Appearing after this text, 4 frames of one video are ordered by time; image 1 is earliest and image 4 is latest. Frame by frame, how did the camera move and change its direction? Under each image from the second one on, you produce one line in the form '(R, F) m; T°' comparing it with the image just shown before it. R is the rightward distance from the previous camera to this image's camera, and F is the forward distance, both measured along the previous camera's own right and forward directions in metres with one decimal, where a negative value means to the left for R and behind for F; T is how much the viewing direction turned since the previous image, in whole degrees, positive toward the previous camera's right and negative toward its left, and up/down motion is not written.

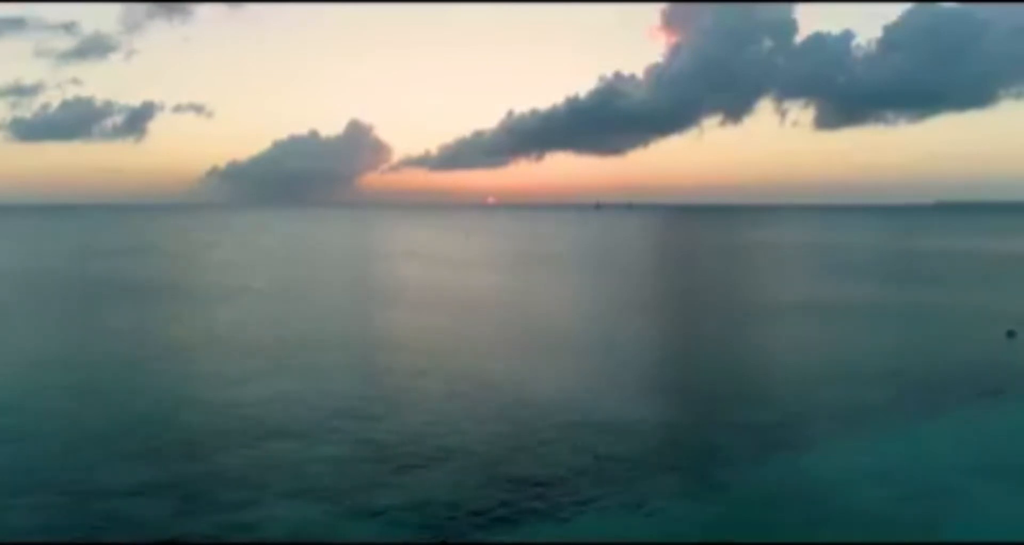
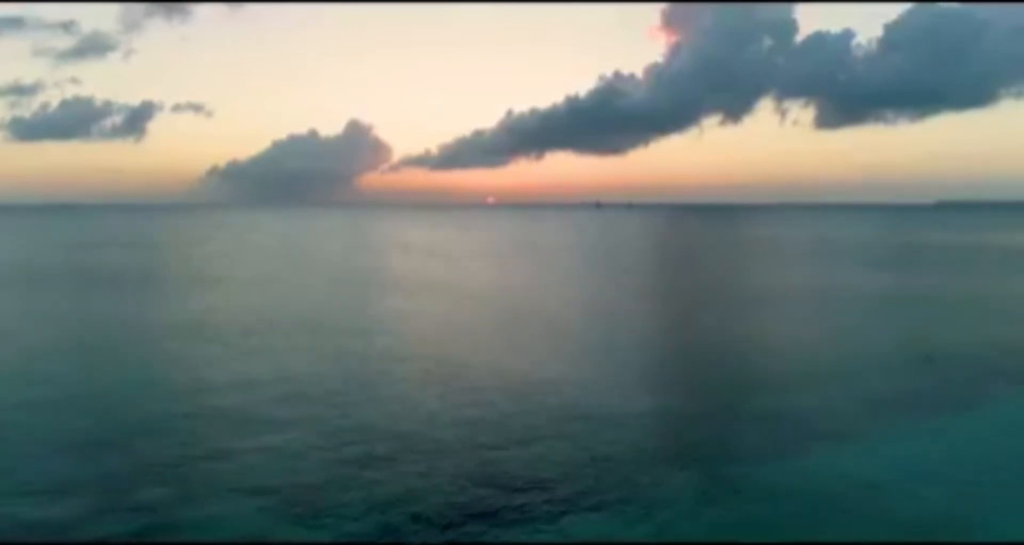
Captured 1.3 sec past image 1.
(-1.1, +1.1) m; 0°
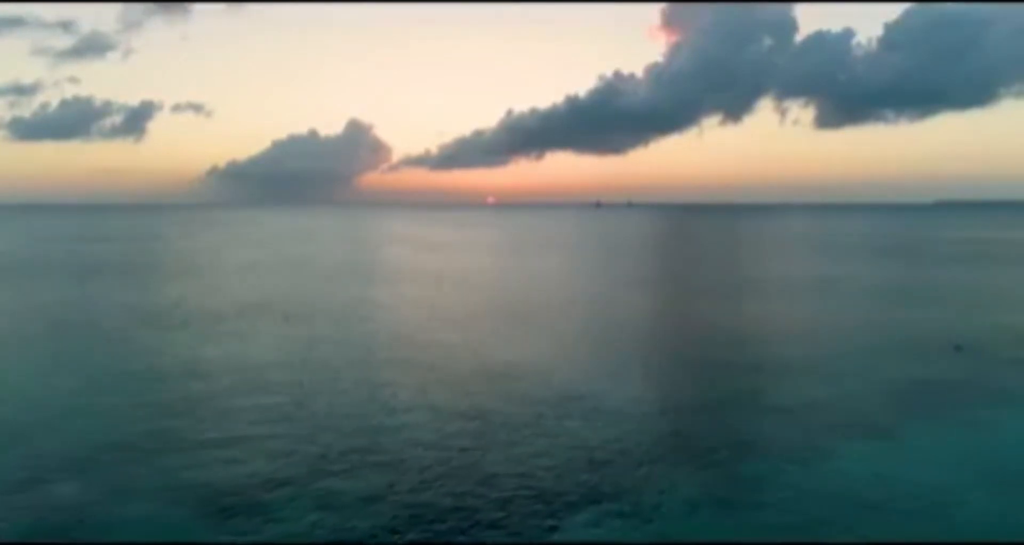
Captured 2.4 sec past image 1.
(+0.6, +1.6) m; 0°
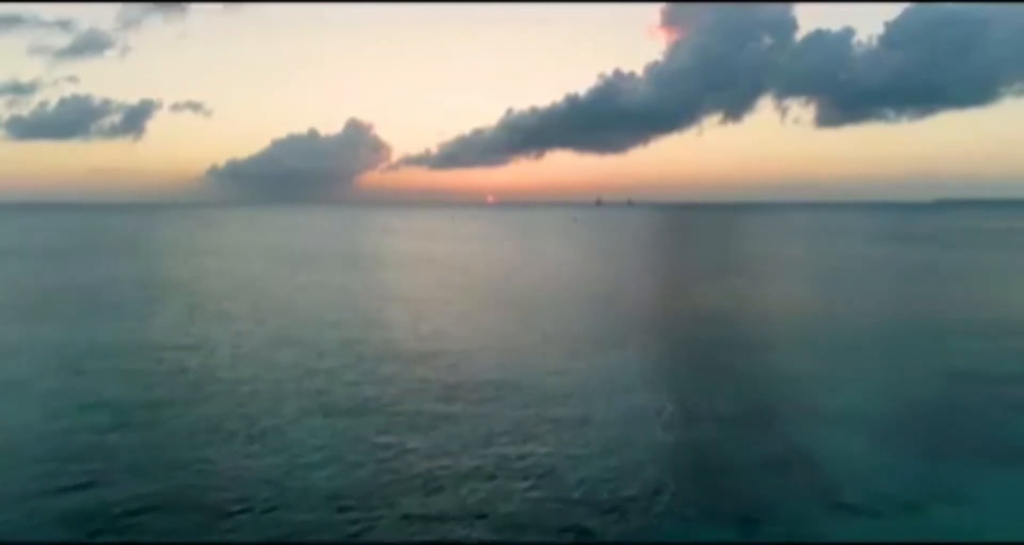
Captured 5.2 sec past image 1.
(0.0, +0.2) m; 0°
